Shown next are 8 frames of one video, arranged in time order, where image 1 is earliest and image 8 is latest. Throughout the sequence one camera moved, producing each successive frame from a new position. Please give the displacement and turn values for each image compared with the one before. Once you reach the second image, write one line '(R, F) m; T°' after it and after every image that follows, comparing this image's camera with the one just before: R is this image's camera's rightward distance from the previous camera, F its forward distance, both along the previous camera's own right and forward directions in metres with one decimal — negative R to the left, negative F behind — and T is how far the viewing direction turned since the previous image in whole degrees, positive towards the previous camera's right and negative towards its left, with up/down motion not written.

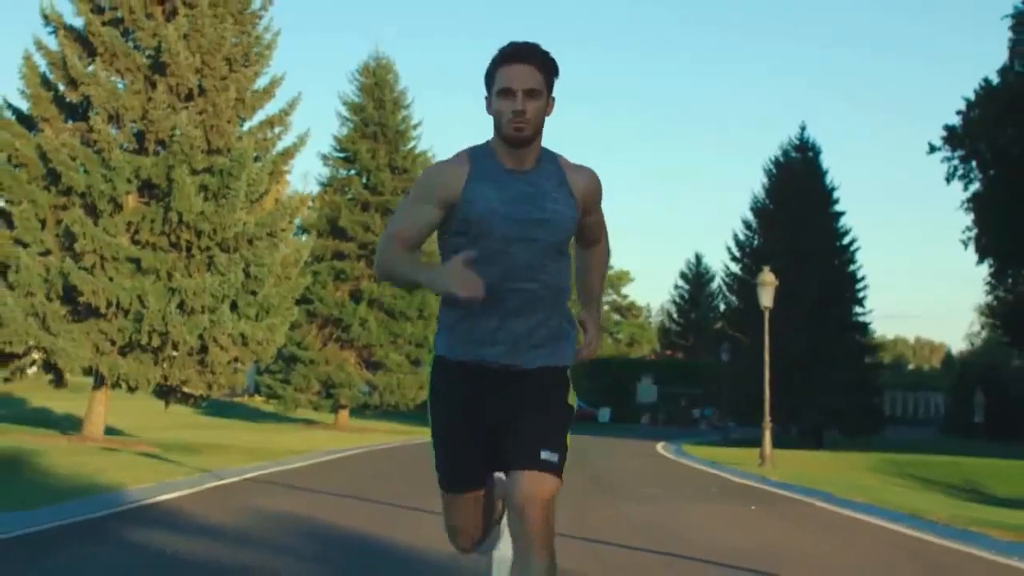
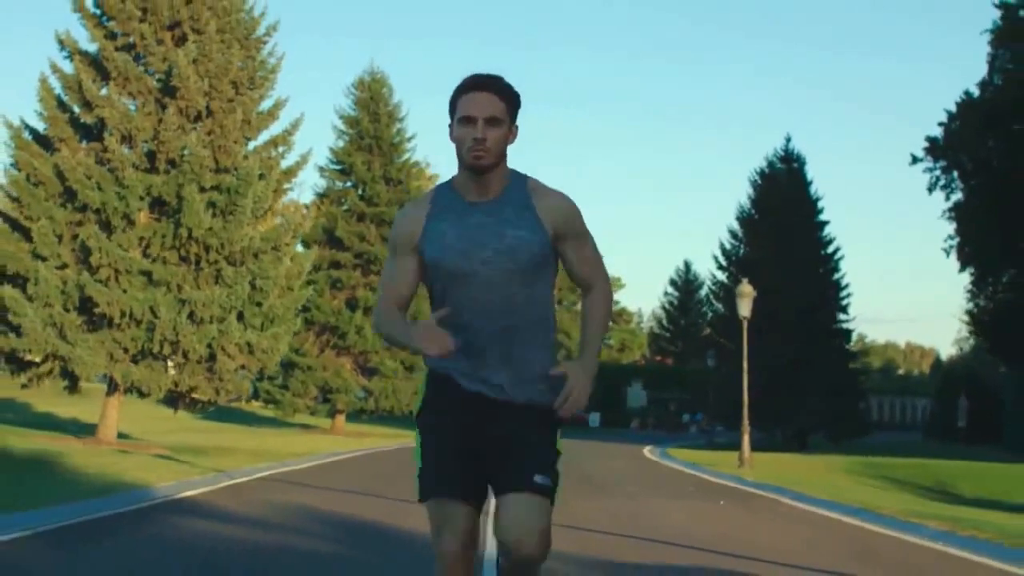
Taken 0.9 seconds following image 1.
(0.0, -1.5) m; 0°
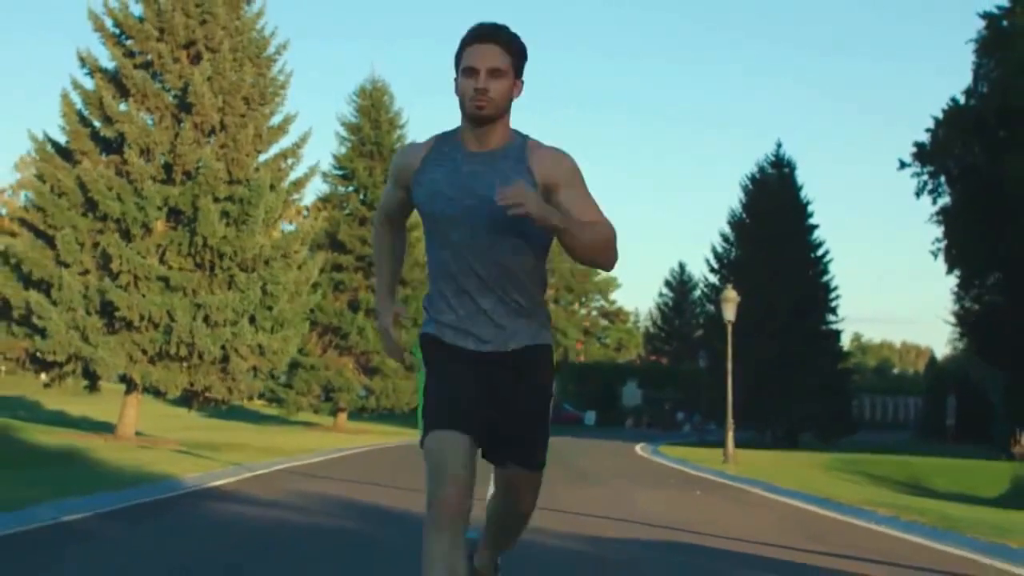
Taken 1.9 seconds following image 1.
(0.0, -1.7) m; 0°
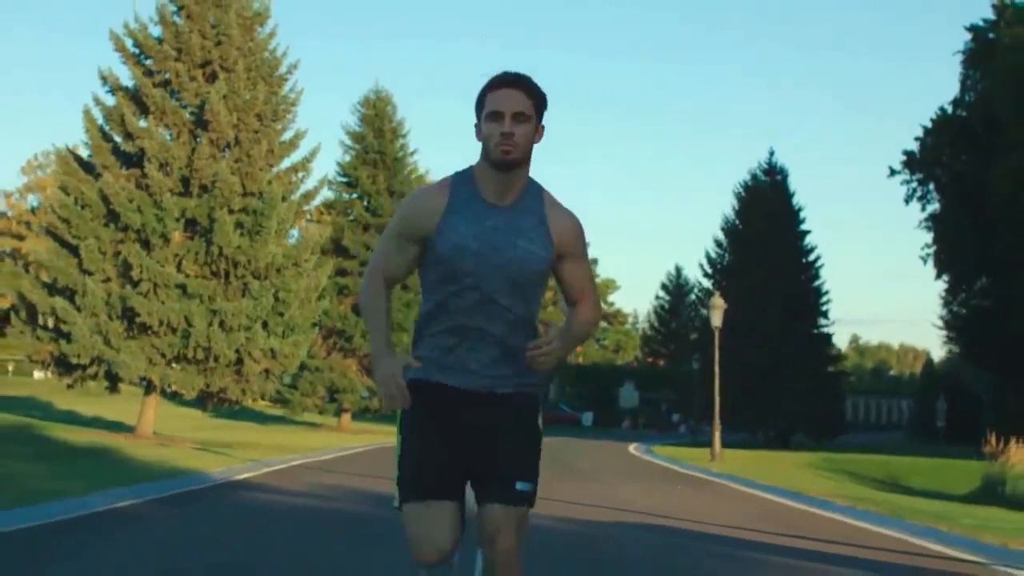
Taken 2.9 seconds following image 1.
(0.0, -1.7) m; 0°
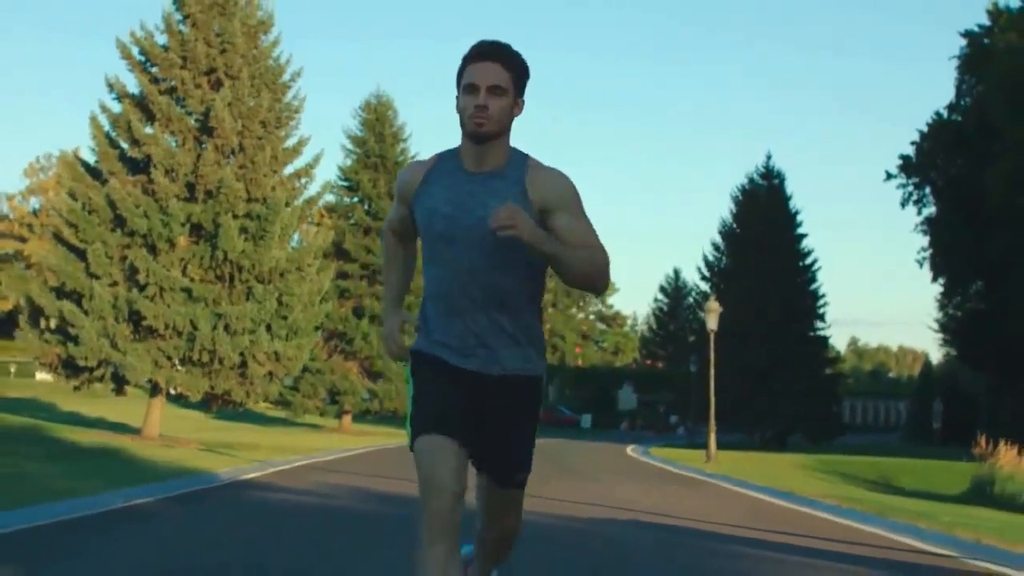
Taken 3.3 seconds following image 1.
(0.0, -0.6) m; 0°
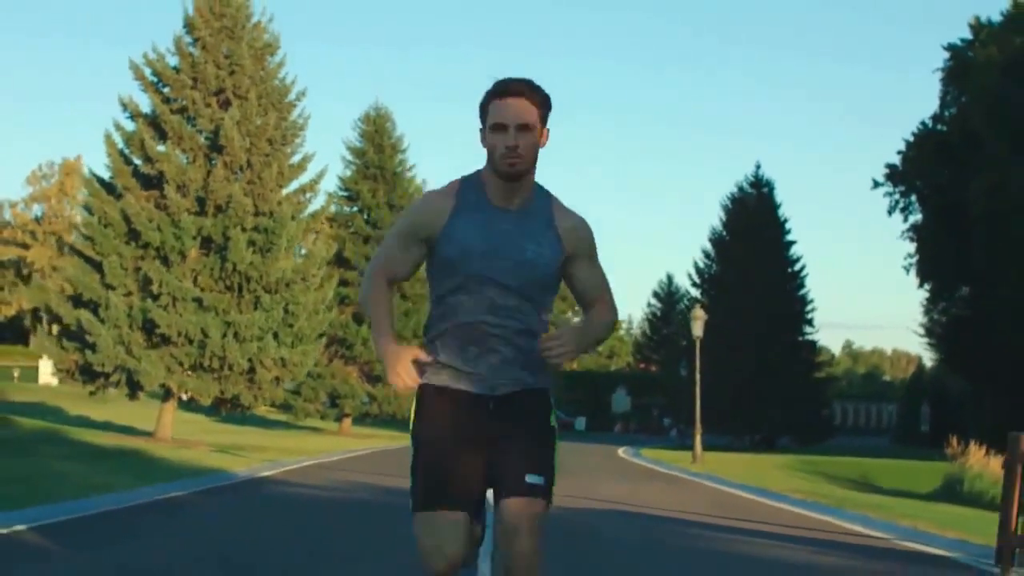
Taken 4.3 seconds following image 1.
(0.0, -1.7) m; 0°
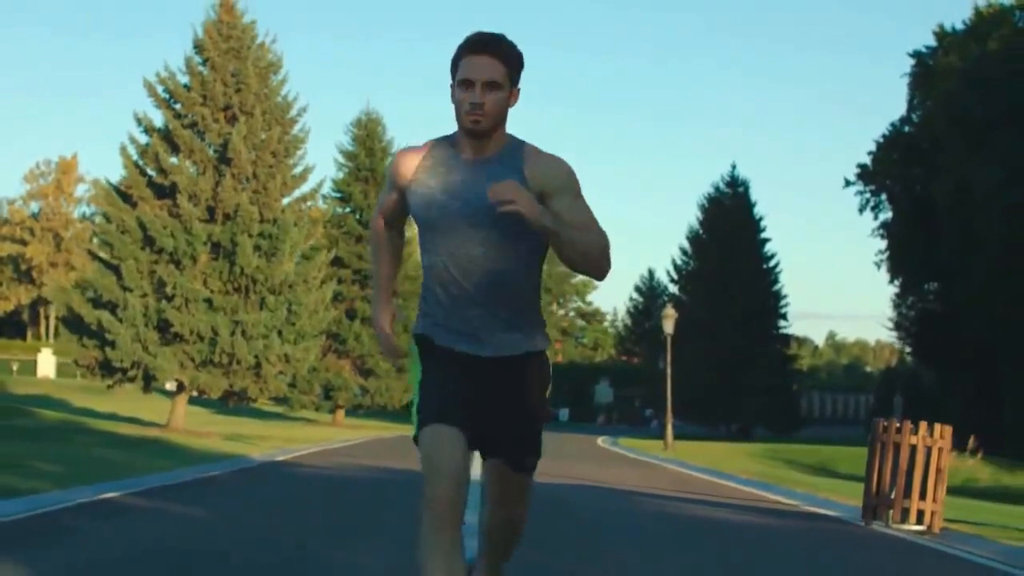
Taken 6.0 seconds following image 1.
(0.0, -2.9) m; +1°
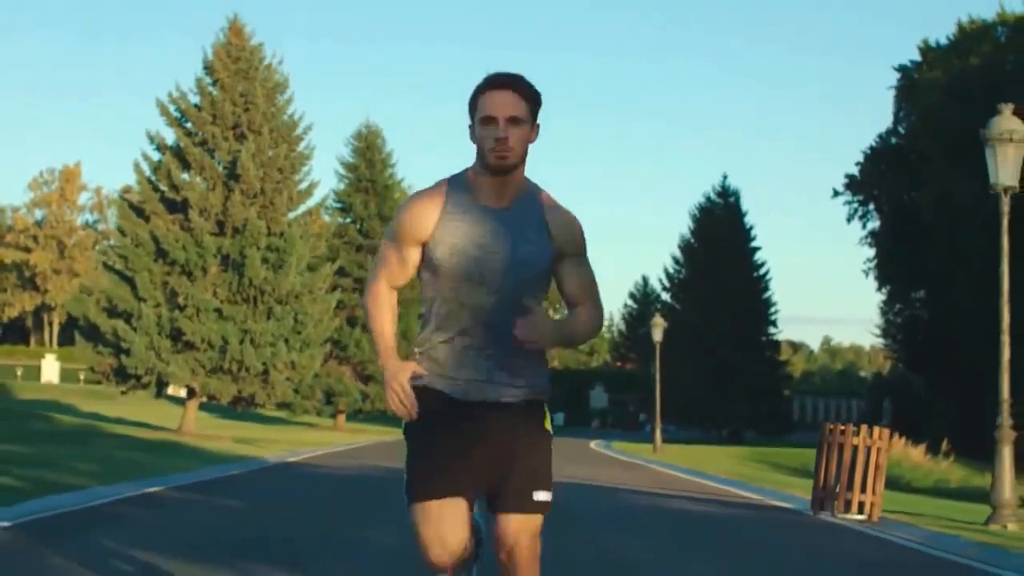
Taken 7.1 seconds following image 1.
(0.0, -1.8) m; 0°
